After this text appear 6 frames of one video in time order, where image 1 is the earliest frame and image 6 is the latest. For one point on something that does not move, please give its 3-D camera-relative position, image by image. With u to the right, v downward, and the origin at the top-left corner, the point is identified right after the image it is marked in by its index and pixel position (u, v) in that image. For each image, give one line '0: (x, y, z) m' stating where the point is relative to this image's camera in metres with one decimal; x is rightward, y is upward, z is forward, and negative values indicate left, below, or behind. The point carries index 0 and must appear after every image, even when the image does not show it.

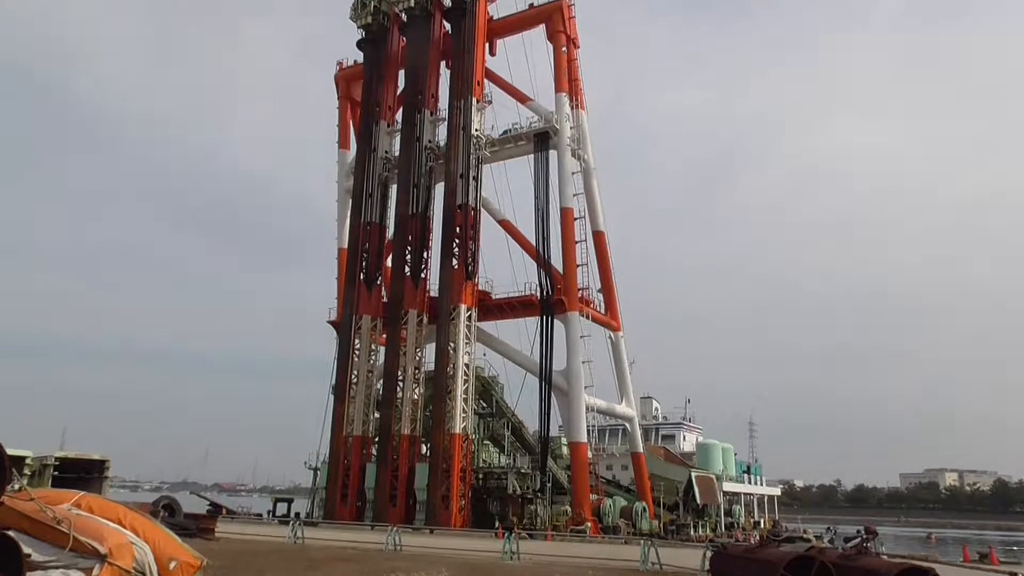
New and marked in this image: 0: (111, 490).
0: (-9.2, -4.6, +19.3) m
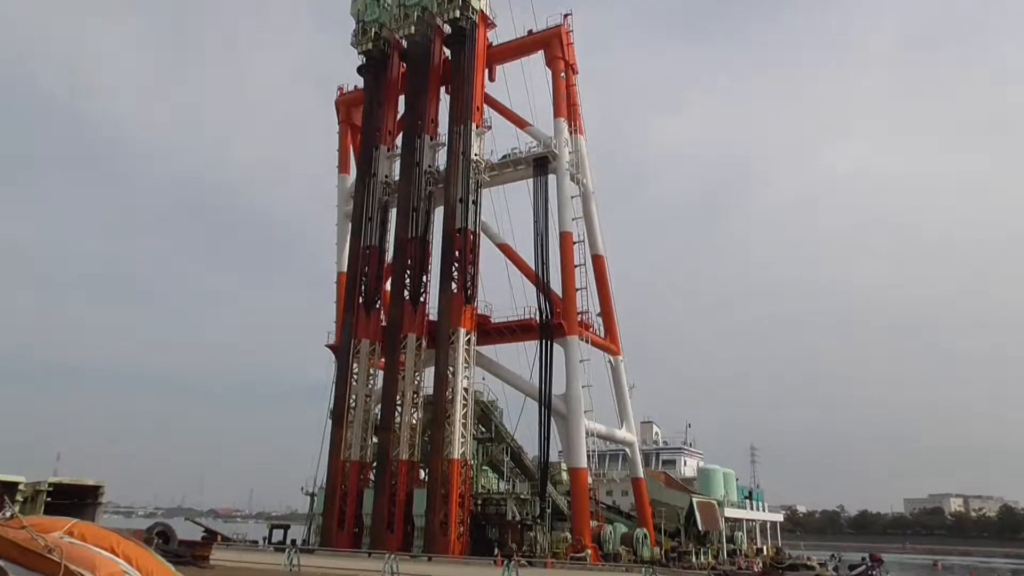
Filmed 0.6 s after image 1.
0: (-9.2, -5.2, +19.0) m
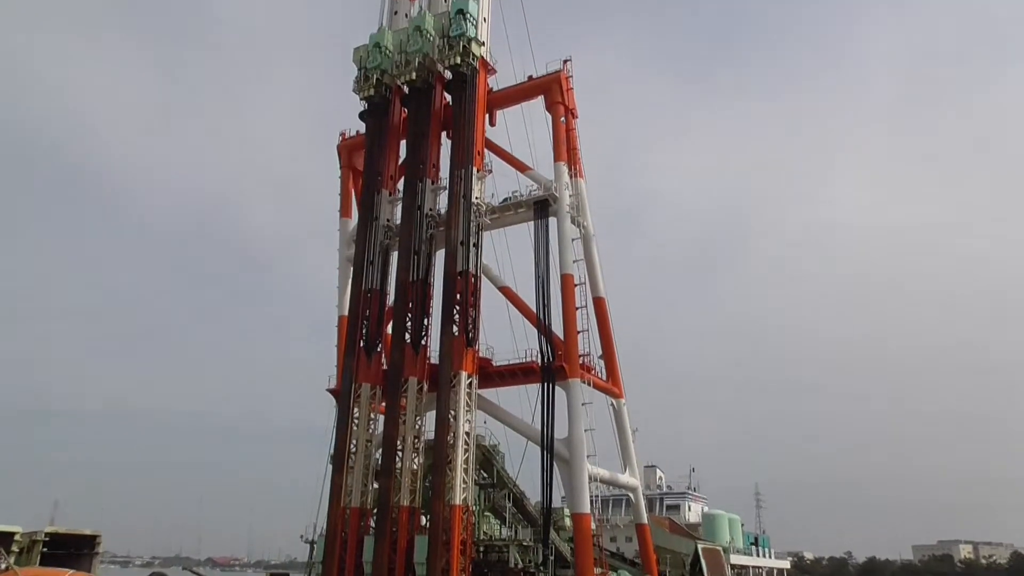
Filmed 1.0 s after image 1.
0: (-9.1, -6.2, +18.7) m
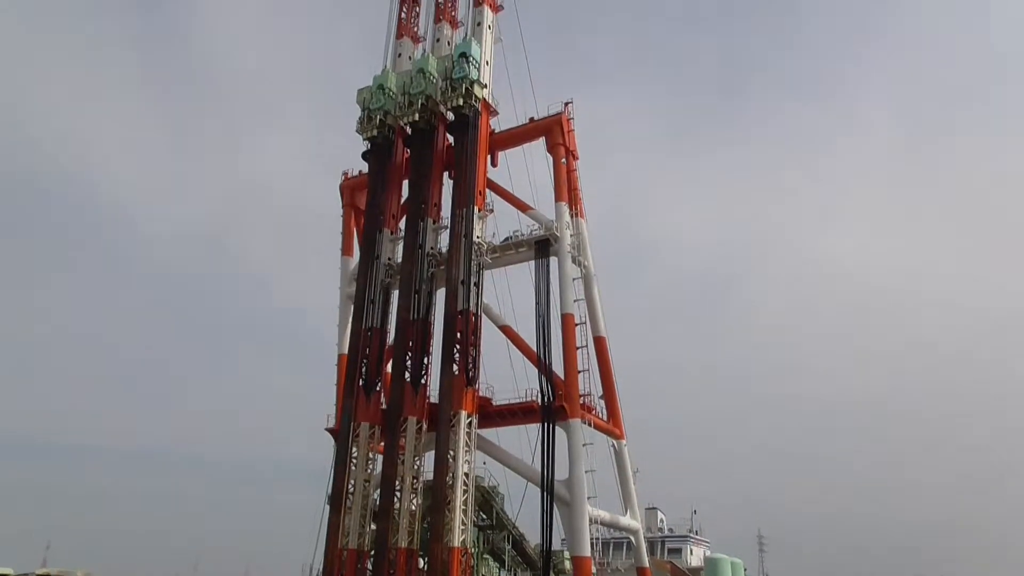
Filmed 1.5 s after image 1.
0: (-9.2, -7.0, +18.5) m
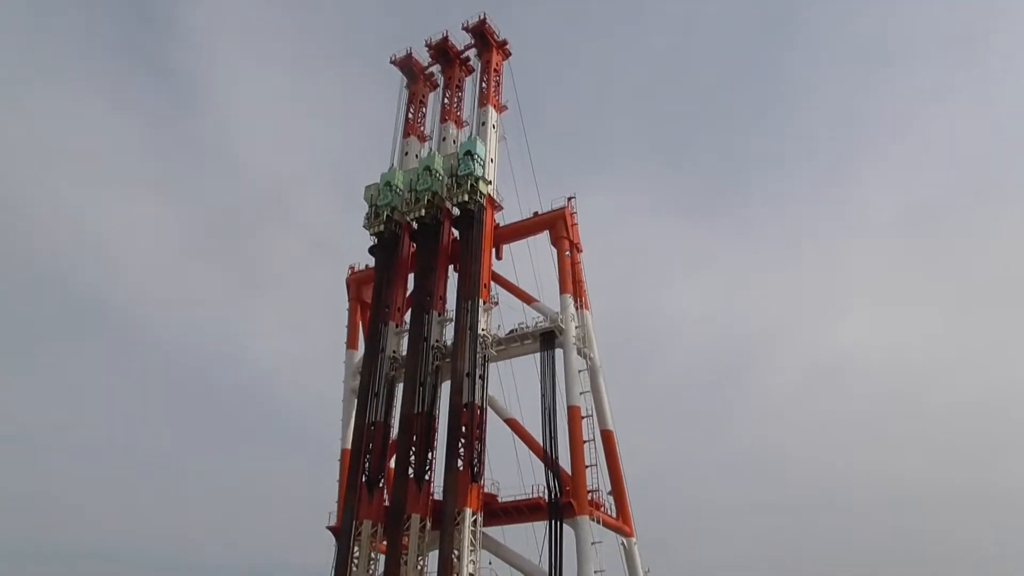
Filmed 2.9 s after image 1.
0: (-9.0, -9.2, +17.6) m
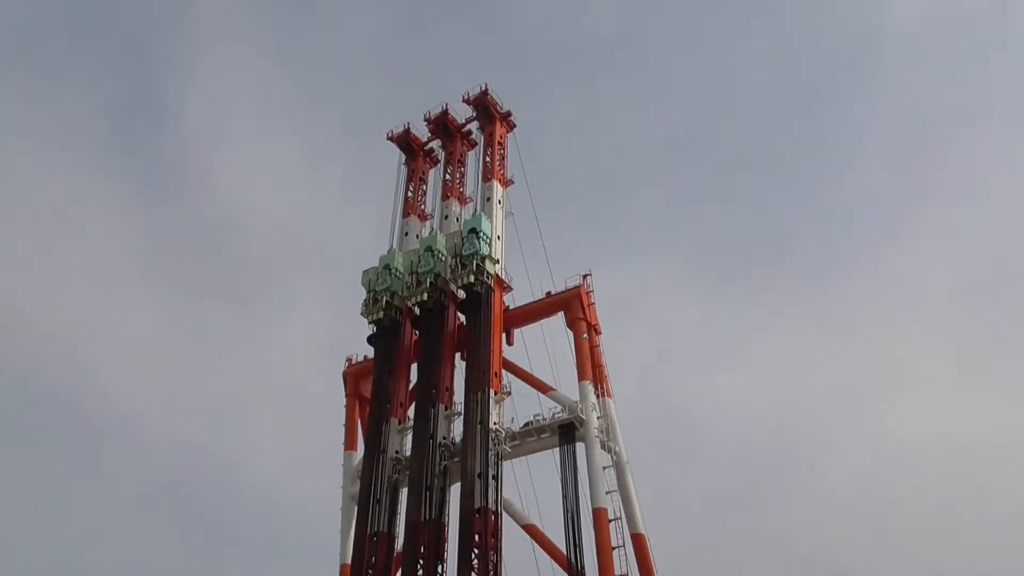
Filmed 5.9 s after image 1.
0: (-8.4, -11.2, +13.0) m
